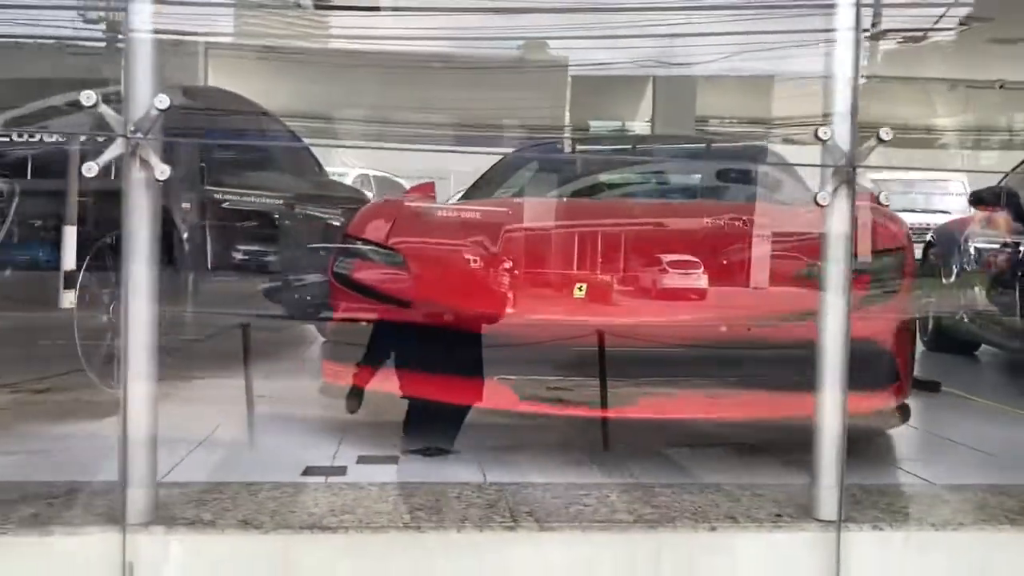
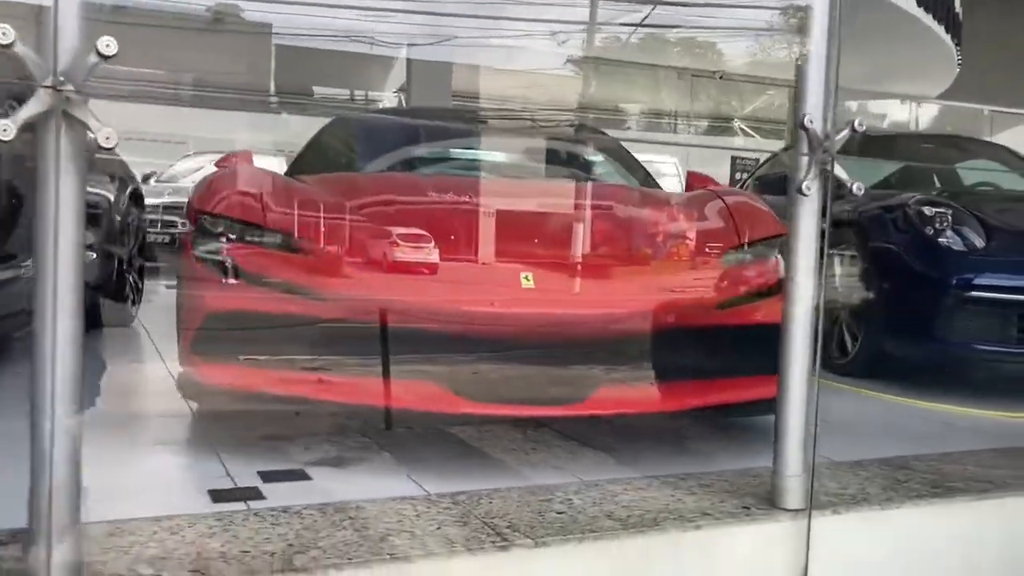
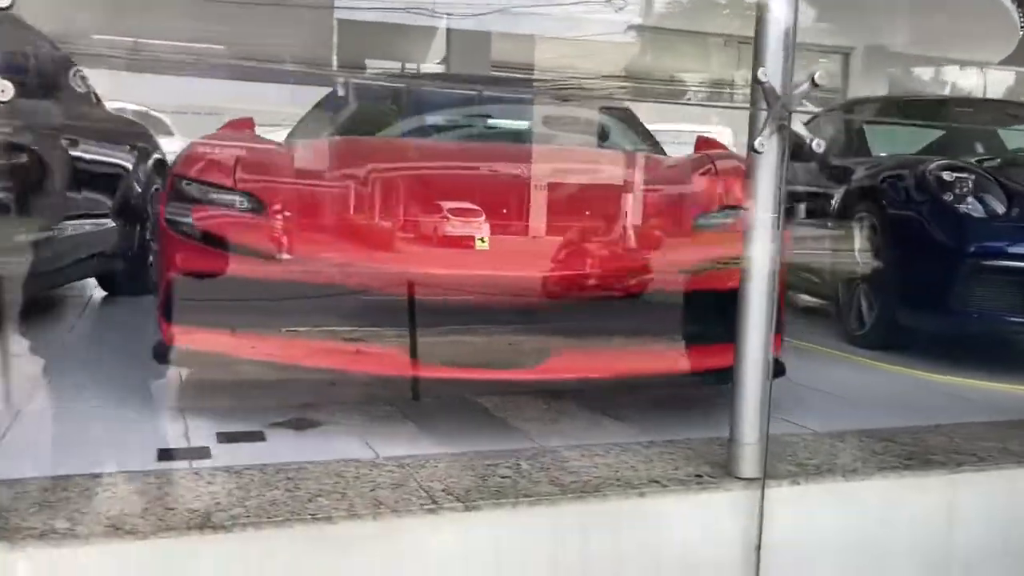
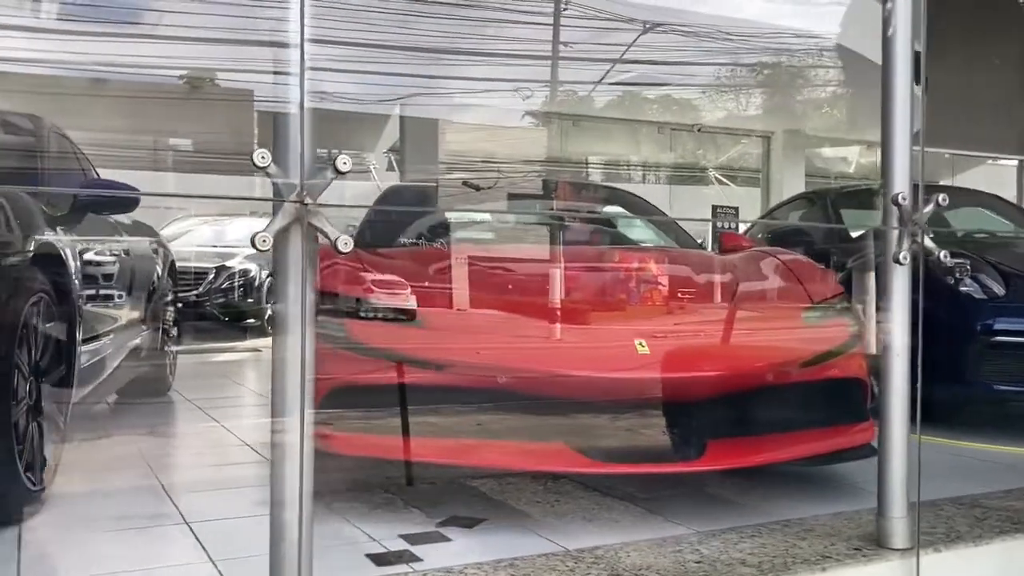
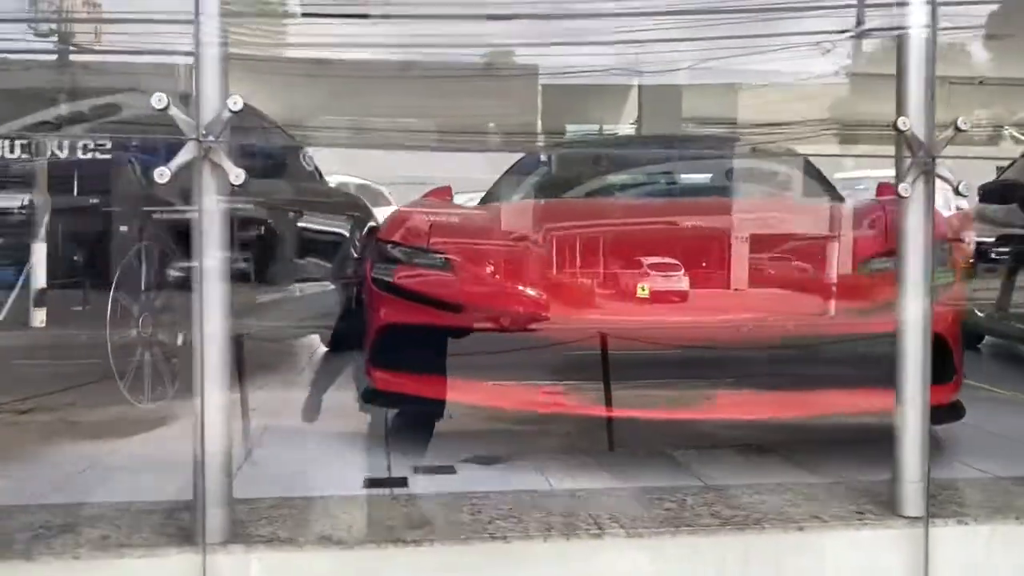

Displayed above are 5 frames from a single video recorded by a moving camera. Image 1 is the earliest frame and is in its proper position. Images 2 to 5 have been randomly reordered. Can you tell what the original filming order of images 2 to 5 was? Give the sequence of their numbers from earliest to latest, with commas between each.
5, 4, 2, 3
